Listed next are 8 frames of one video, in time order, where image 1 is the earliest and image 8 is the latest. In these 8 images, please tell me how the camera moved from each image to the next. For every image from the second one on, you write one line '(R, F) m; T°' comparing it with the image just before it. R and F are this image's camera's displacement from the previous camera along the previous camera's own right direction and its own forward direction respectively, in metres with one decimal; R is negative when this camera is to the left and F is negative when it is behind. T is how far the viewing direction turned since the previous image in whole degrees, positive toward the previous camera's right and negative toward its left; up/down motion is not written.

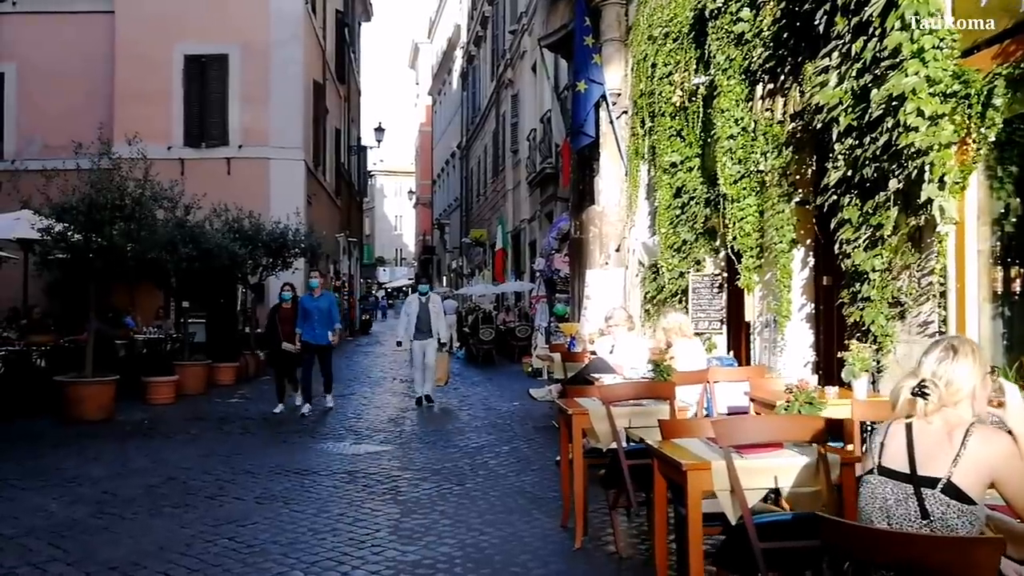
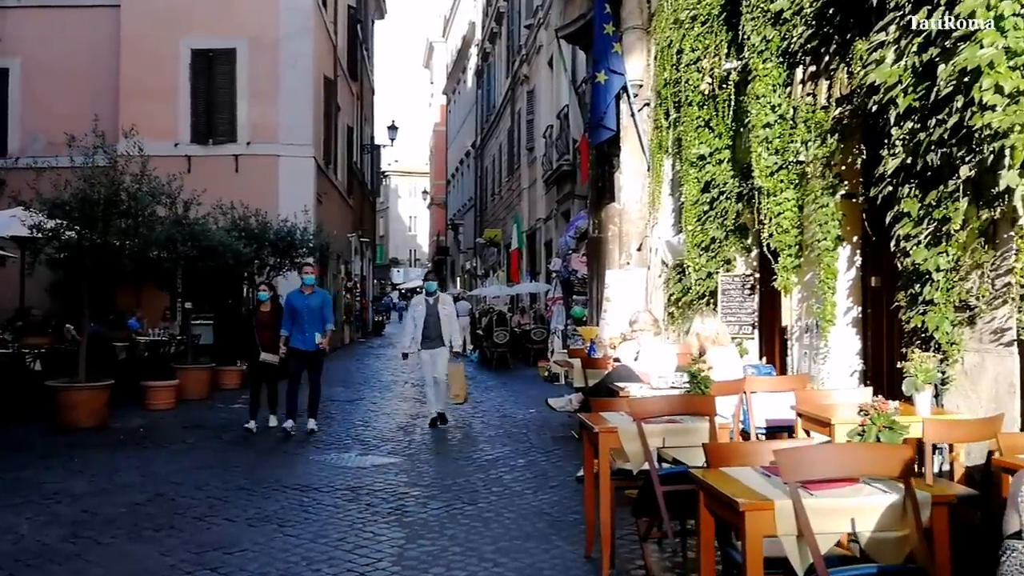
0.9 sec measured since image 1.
(0.0, +0.7) m; -1°
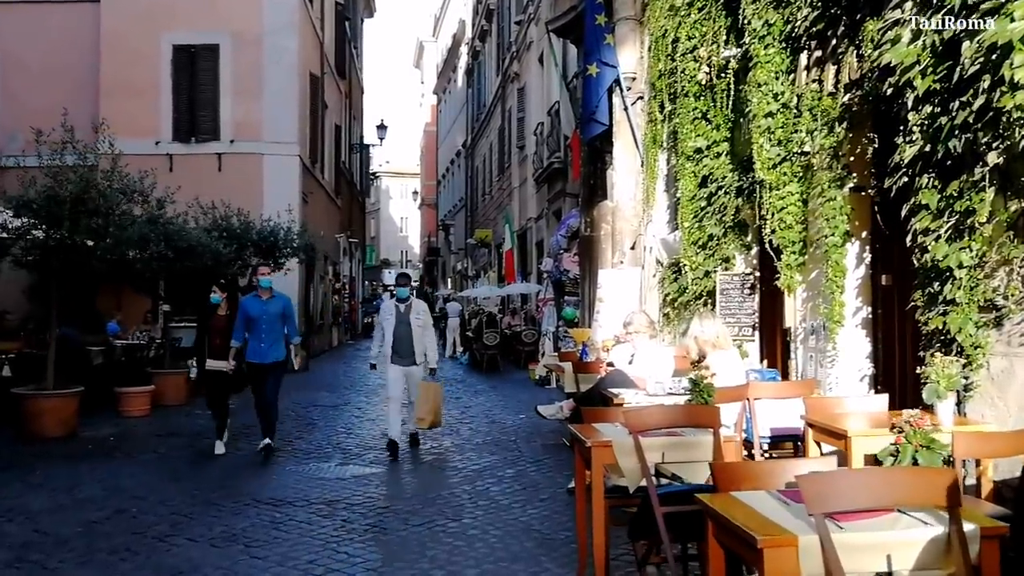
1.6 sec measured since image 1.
(0.0, +0.5) m; 0°
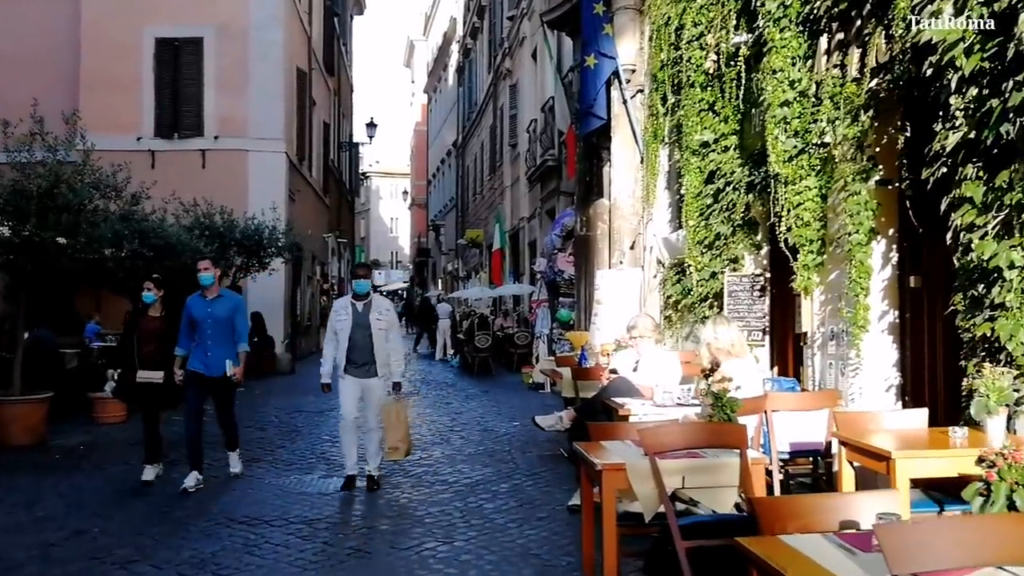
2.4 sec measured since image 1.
(0.0, +0.6) m; +1°
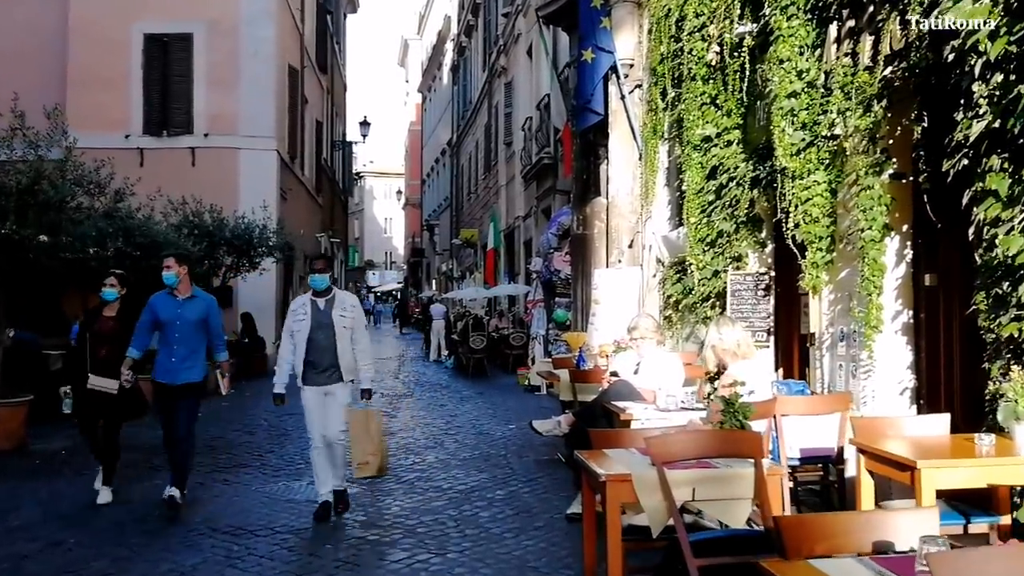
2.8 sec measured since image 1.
(0.0, +0.3) m; 0°
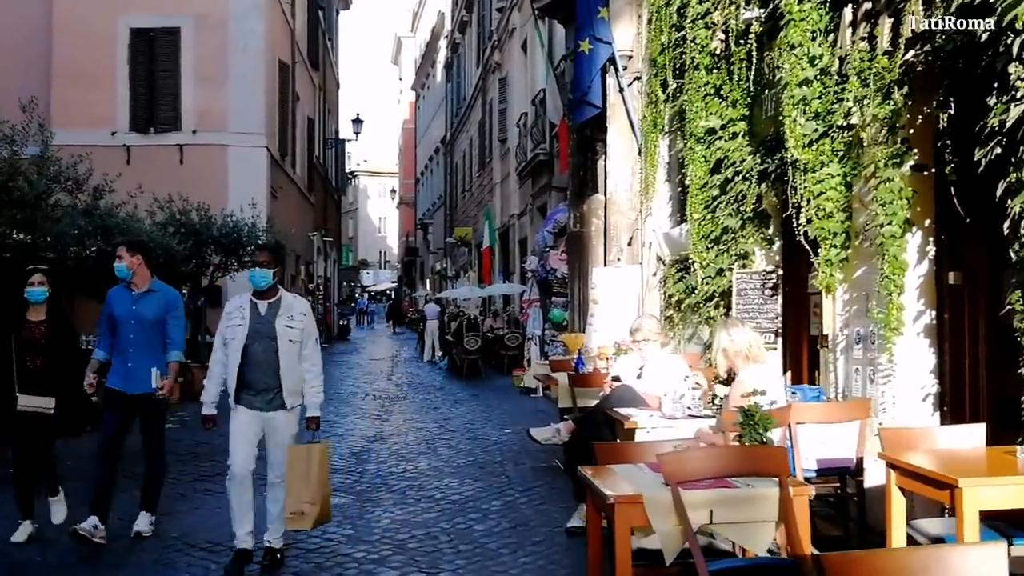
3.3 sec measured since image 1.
(0.0, +0.4) m; 0°
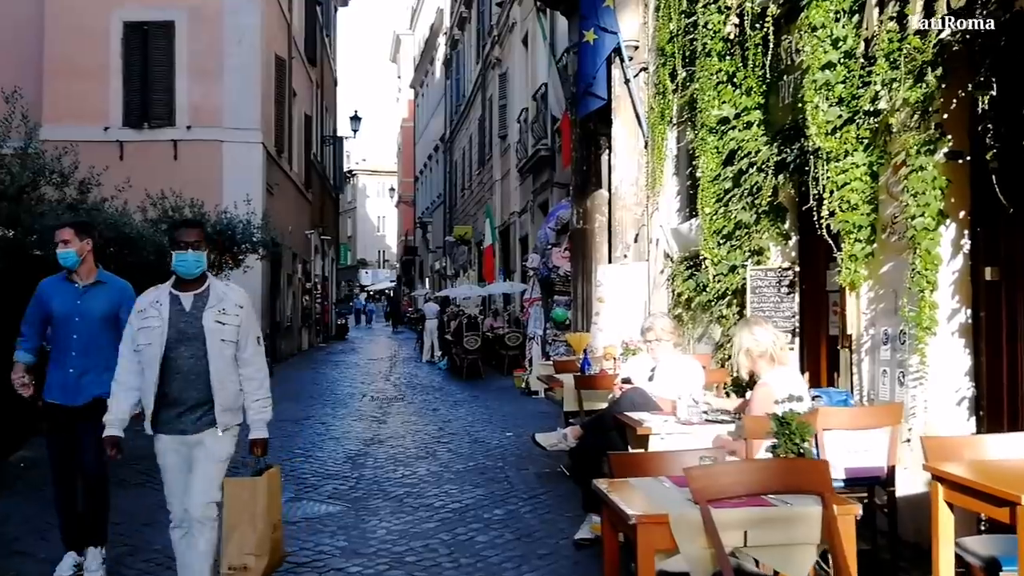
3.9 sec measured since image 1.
(0.0, +0.4) m; 0°
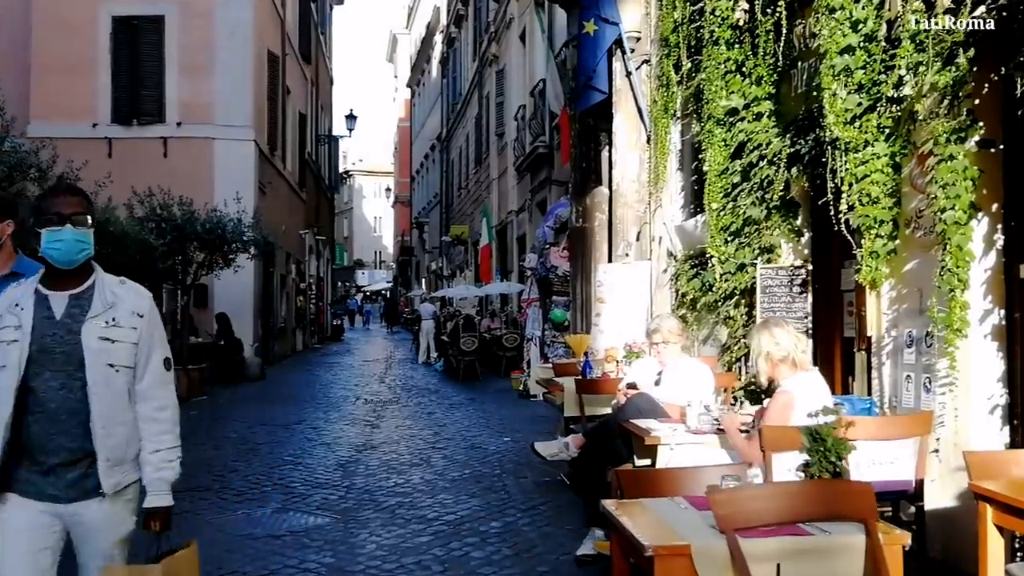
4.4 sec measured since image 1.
(0.0, +0.4) m; 0°
